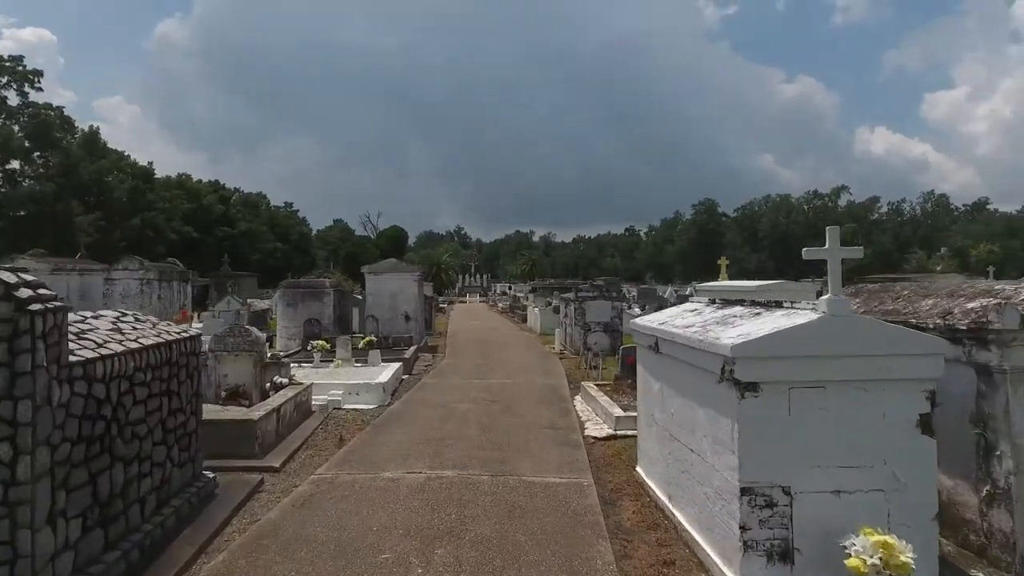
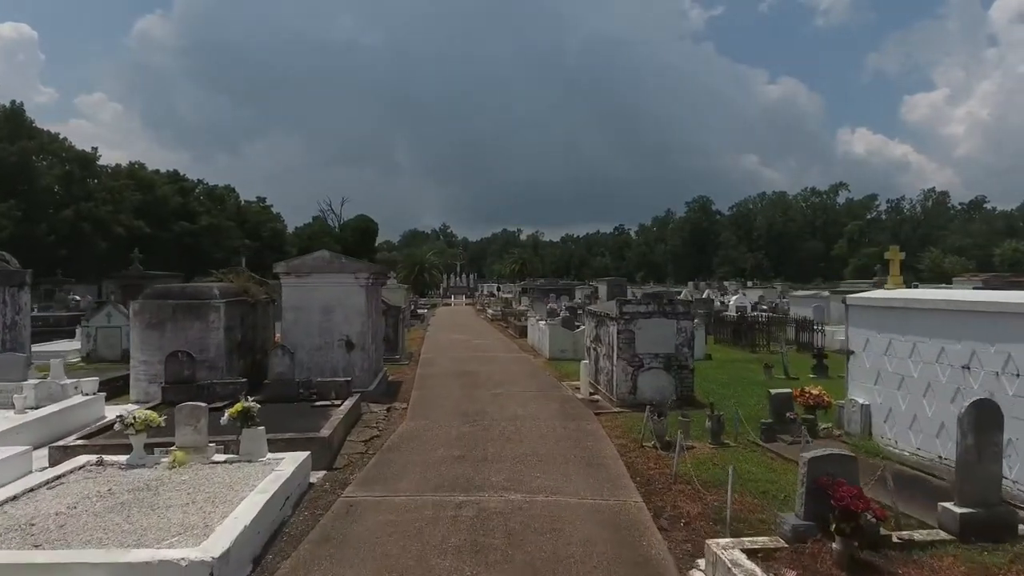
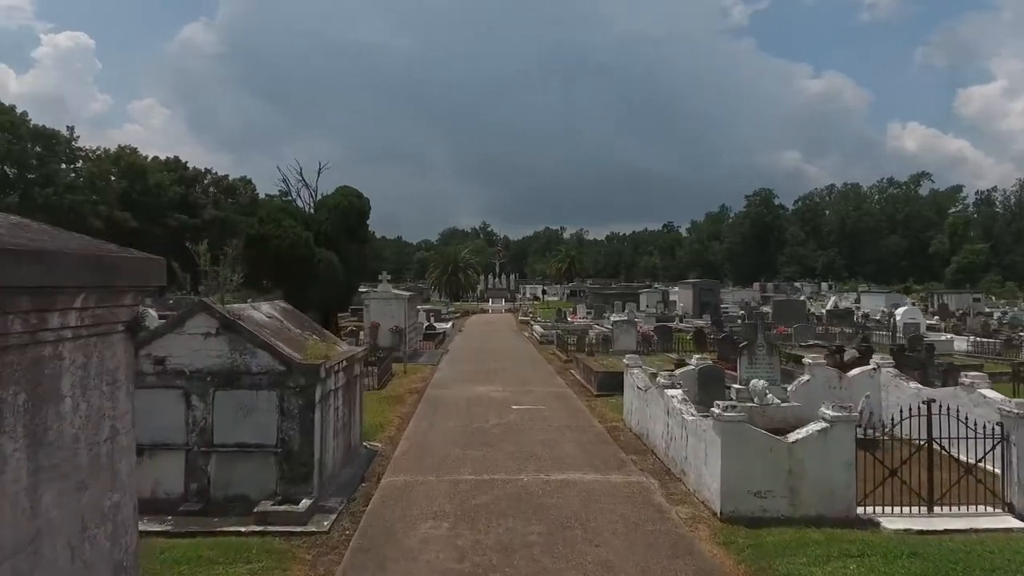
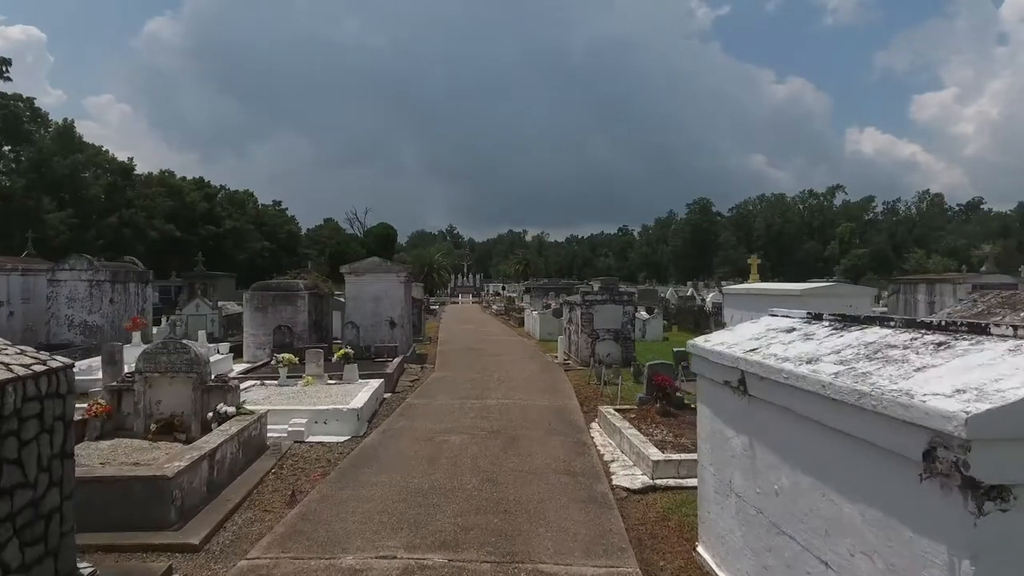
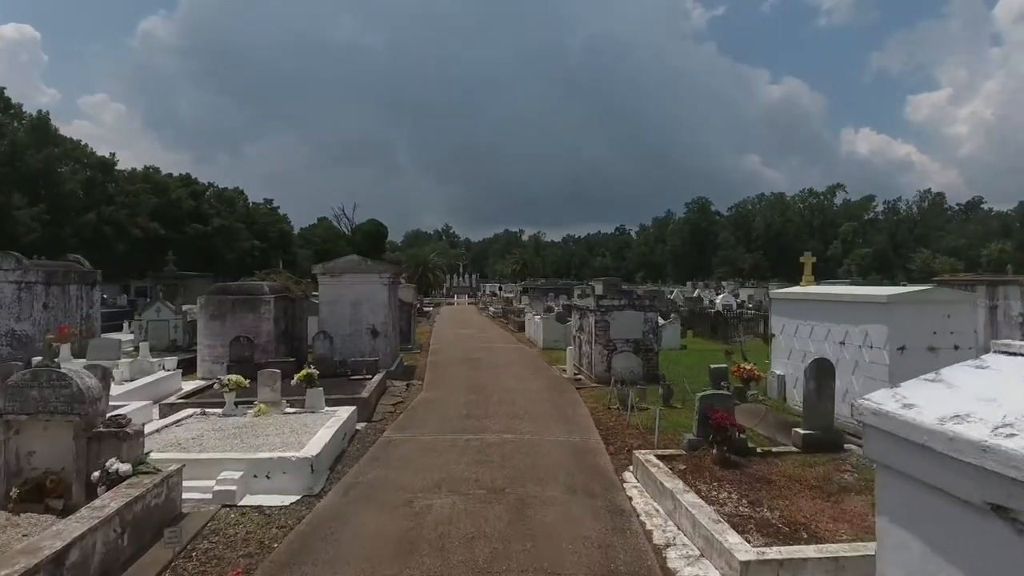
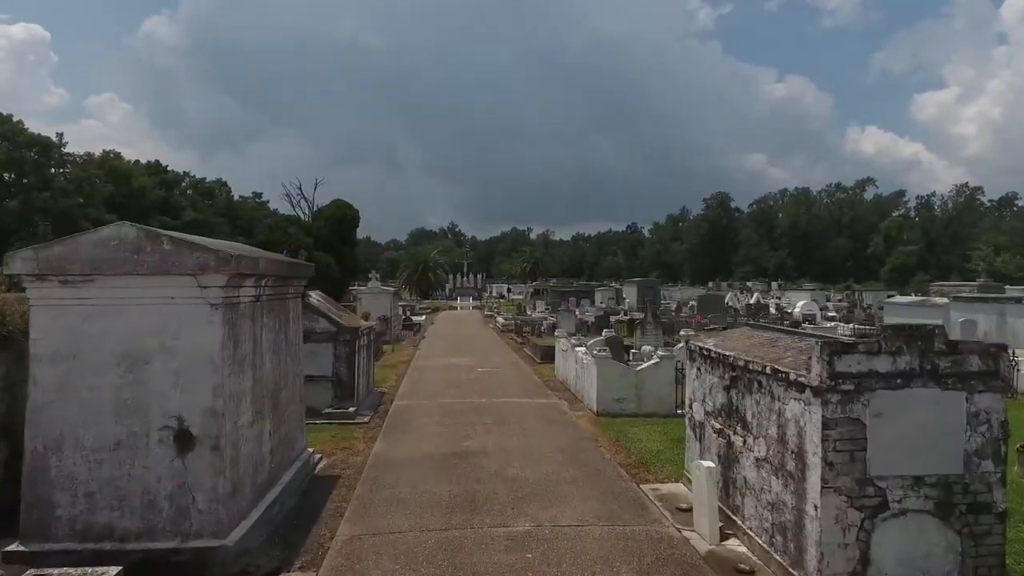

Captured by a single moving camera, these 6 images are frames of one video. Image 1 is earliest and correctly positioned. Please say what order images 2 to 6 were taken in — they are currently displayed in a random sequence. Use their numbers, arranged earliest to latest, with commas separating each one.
4, 5, 2, 6, 3
